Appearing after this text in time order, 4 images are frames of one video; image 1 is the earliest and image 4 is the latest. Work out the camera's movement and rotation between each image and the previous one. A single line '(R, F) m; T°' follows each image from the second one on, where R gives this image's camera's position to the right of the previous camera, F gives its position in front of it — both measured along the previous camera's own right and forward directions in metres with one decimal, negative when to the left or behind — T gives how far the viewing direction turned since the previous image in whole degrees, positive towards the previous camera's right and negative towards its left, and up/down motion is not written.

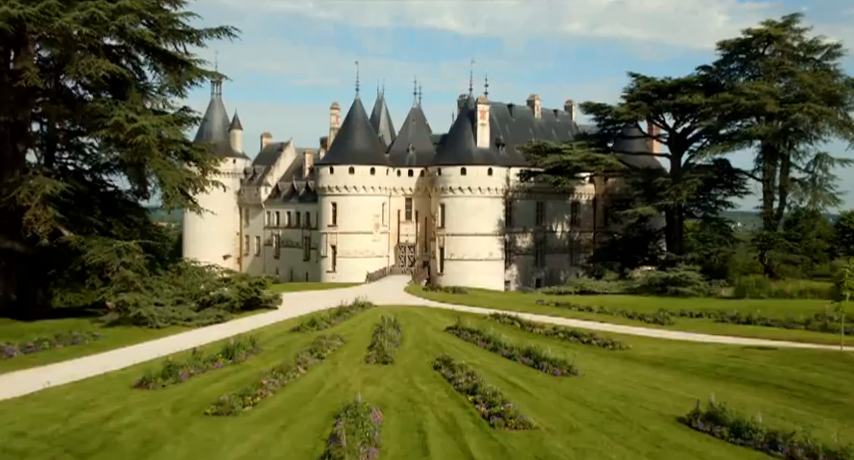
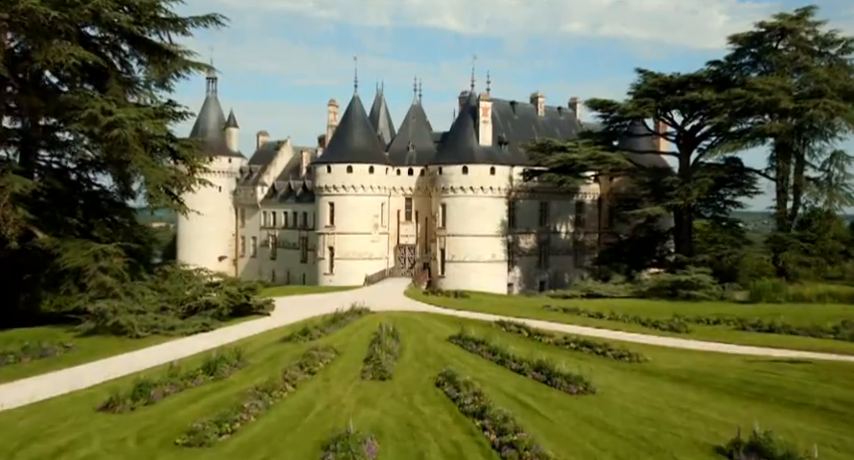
(0.0, +1.4) m; 0°
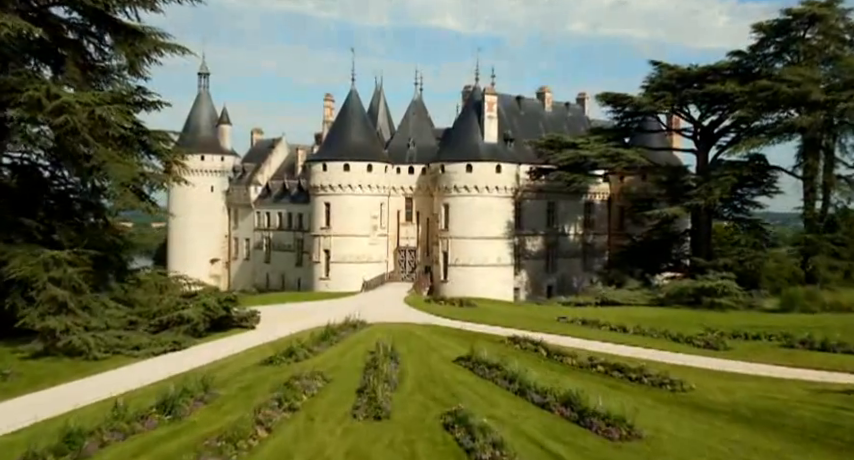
(-0.1, +2.5) m; 0°
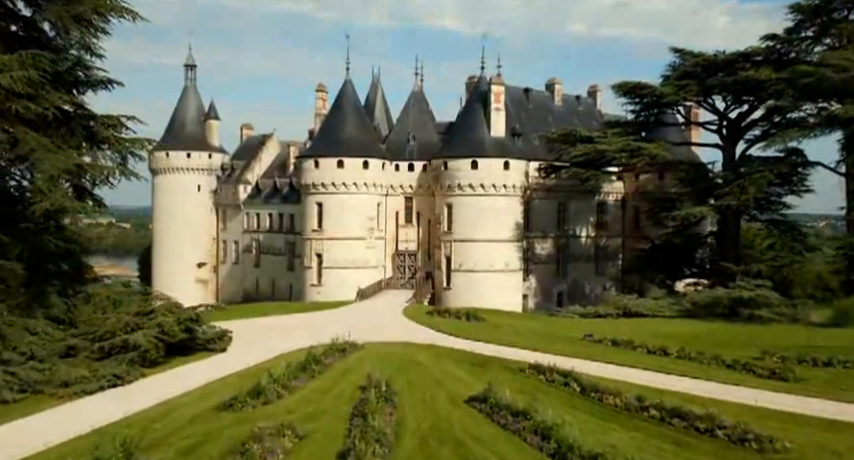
(-0.1, +3.5) m; 0°
